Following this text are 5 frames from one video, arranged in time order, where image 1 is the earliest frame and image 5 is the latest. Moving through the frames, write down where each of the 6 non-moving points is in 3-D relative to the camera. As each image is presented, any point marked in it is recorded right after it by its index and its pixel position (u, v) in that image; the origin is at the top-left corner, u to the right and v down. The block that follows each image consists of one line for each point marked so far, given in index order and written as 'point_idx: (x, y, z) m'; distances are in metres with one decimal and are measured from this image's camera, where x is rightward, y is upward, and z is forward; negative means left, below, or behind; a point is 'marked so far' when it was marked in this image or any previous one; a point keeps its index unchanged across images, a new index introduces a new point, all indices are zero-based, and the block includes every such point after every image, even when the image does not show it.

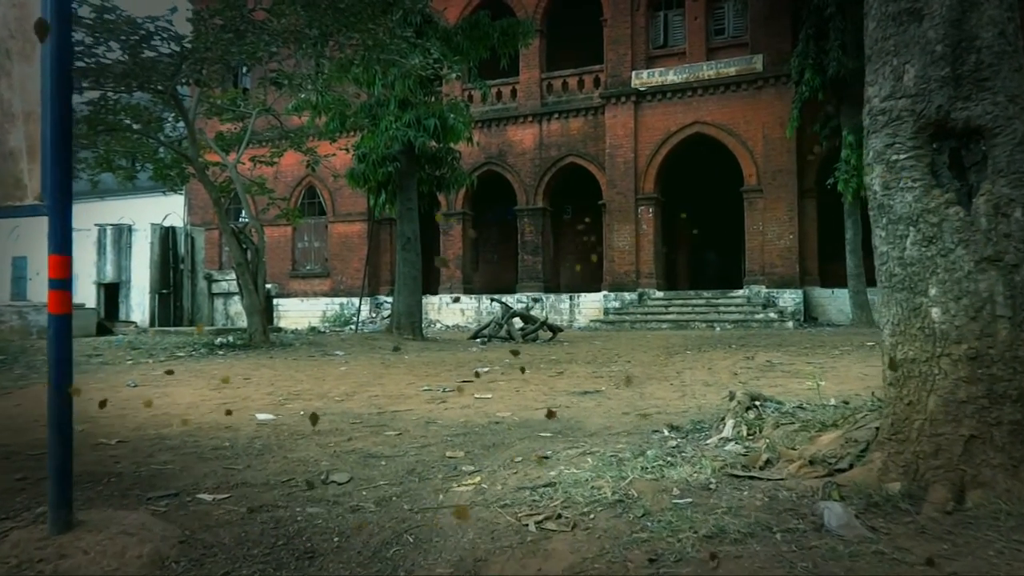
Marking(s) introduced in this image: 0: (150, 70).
0: (-4.6, +2.8, +9.2) m
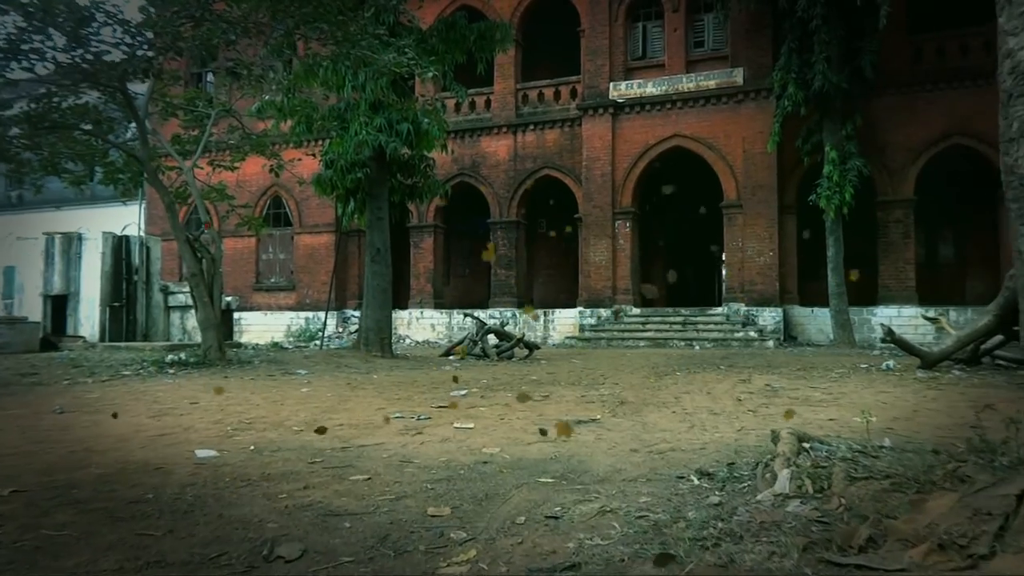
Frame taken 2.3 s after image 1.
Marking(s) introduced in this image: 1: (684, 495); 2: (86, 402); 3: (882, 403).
0: (-4.8, +2.6, +8.3) m
1: (+0.7, -0.8, +2.9) m
2: (-3.9, -1.1, +6.7) m
3: (+3.1, -1.0, +6.0) m
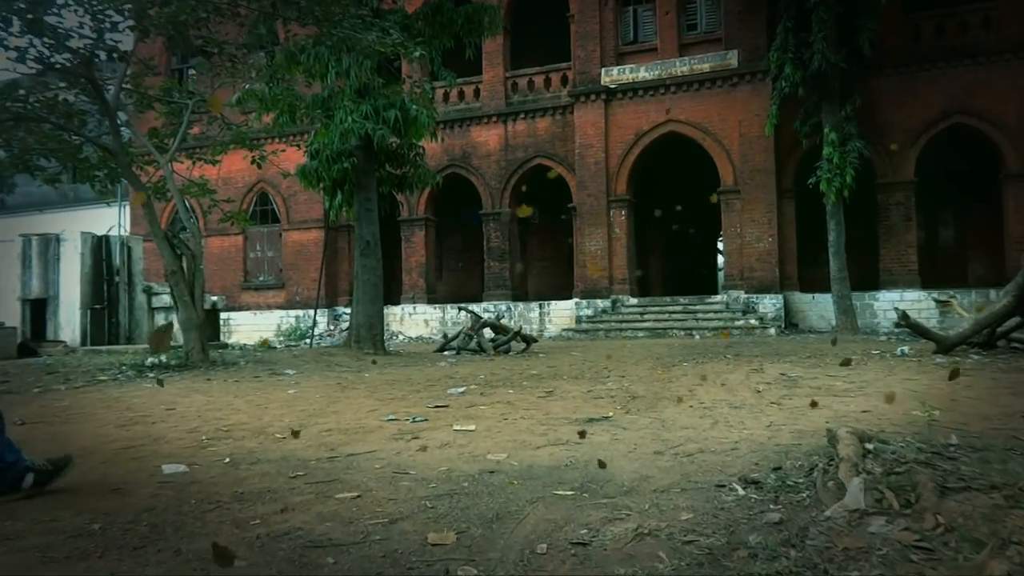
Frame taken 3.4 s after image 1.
0: (-4.9, +2.6, +7.8) m
1: (+0.7, -0.7, +2.4) m
2: (-3.9, -1.1, +6.2) m
3: (+3.1, -0.8, +5.6) m
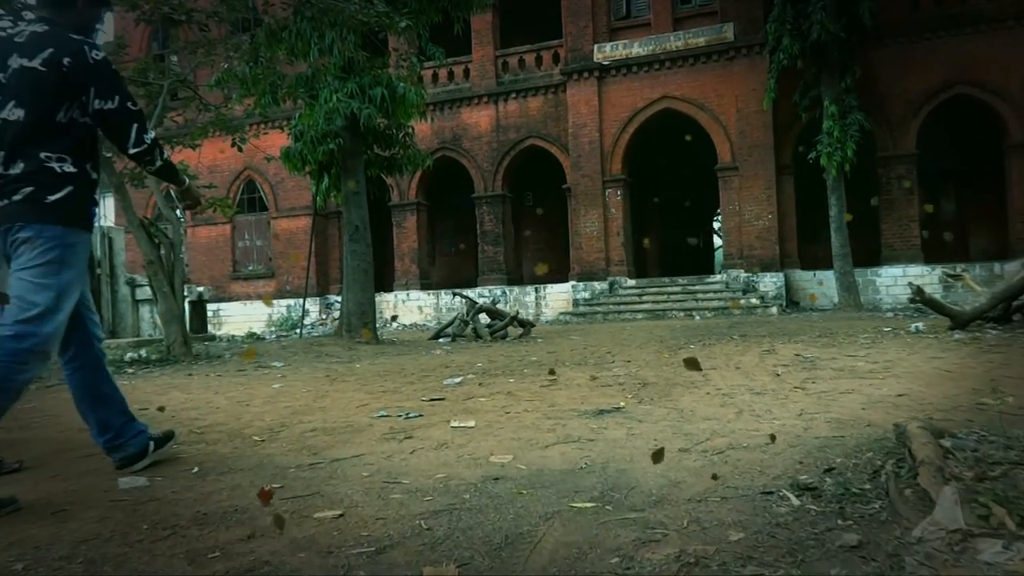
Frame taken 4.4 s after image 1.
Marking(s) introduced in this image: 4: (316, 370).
0: (-5.0, +2.7, +7.2) m
1: (+0.8, -0.7, +2.0) m
2: (-3.9, -1.0, +5.7) m
3: (+3.1, -0.6, +5.2) m
4: (-2.2, -0.9, +7.9) m
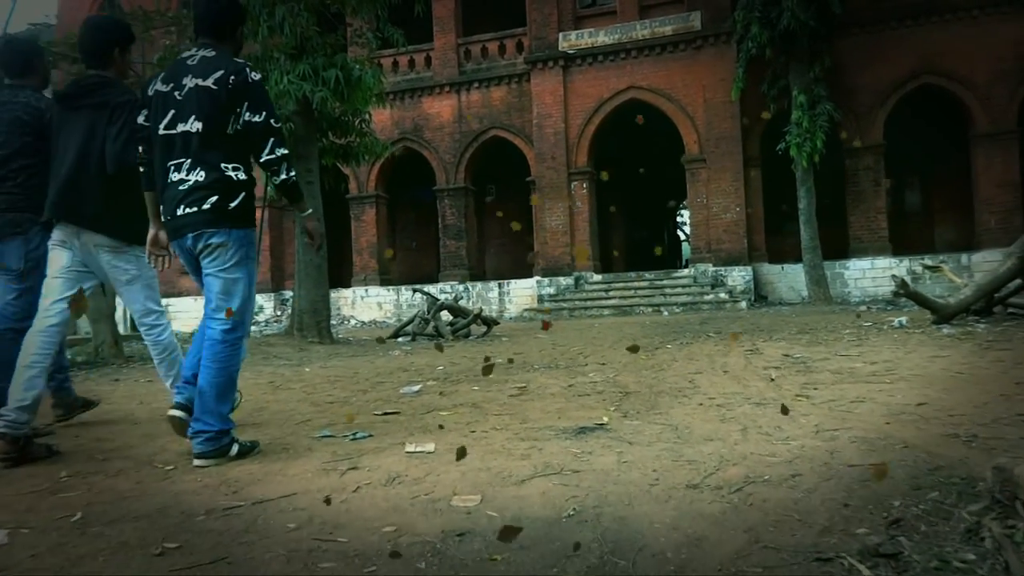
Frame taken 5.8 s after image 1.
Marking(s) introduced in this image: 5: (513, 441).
0: (-5.3, +2.7, +6.3) m
1: (+0.7, -0.7, +1.4) m
2: (-4.2, -1.0, +4.9) m
3: (+2.9, -0.6, +4.7) m
4: (-2.5, -0.9, +7.2) m
5: (0.0, -0.7, +3.5) m
